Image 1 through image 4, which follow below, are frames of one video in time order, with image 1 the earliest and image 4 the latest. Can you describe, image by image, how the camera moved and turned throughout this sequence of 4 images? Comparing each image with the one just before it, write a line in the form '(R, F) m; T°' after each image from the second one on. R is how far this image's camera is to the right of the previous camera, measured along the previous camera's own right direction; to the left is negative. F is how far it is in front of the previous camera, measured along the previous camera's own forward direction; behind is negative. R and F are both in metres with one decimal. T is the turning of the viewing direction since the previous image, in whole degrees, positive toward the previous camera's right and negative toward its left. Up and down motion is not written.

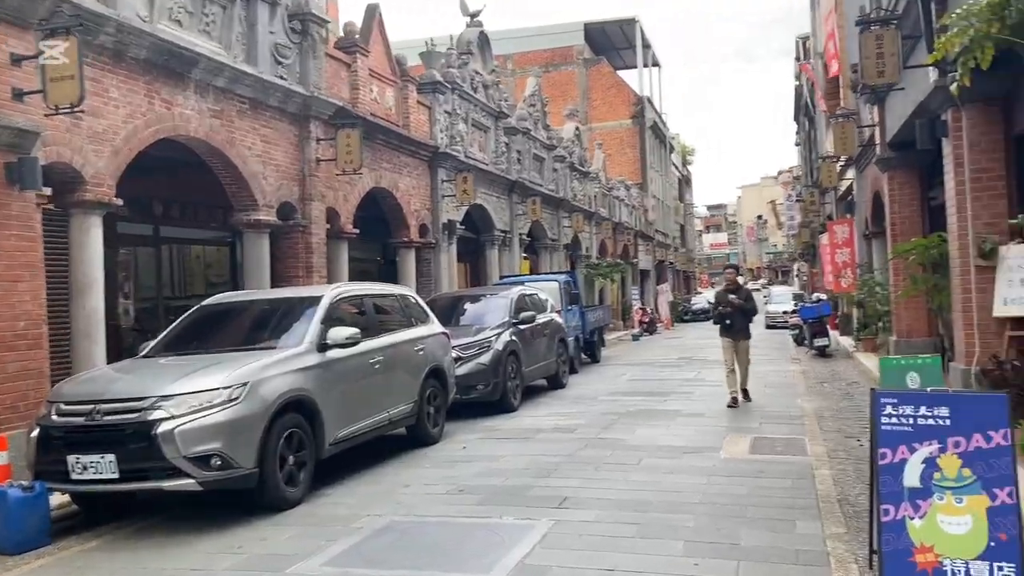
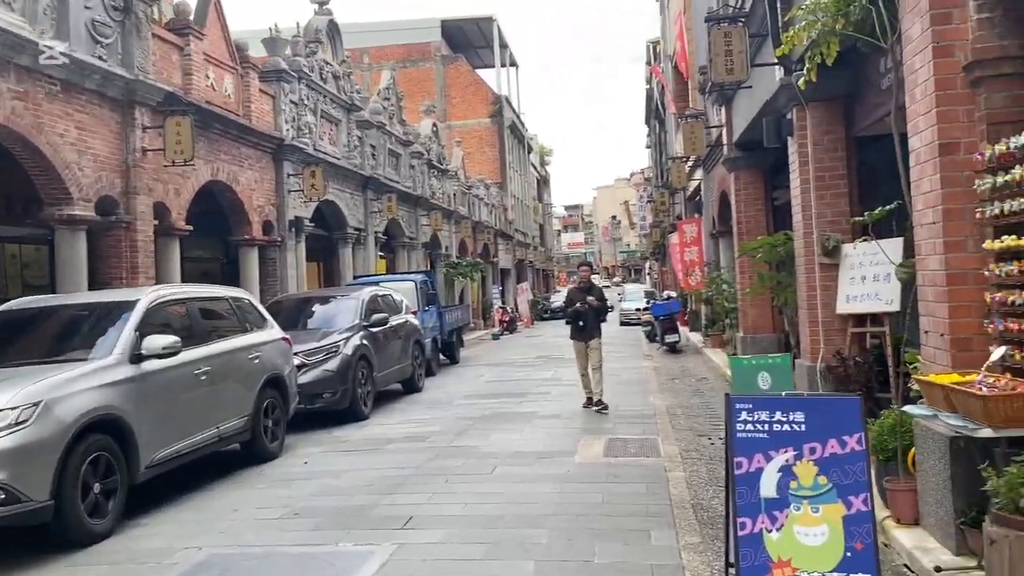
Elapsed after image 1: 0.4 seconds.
(+0.2, +0.5) m; +9°
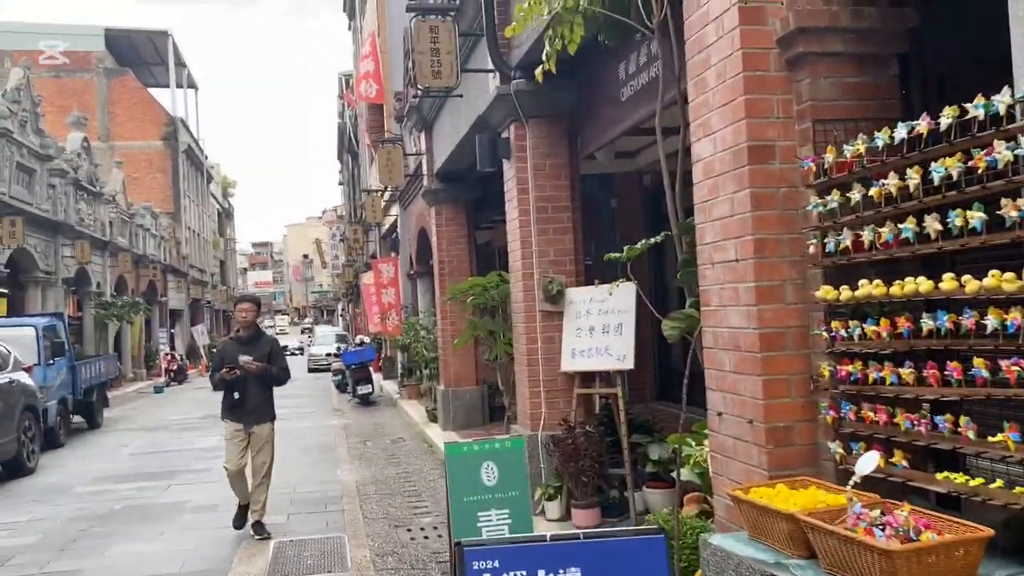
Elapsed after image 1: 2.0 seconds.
(+0.3, +1.8) m; +20°
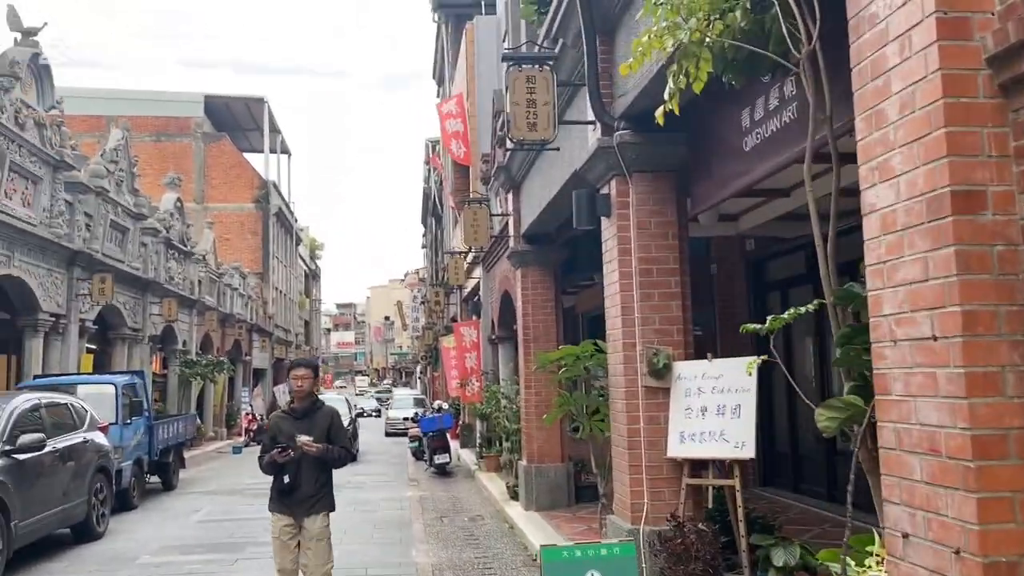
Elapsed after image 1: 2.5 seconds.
(-0.1, +0.6) m; -5°
